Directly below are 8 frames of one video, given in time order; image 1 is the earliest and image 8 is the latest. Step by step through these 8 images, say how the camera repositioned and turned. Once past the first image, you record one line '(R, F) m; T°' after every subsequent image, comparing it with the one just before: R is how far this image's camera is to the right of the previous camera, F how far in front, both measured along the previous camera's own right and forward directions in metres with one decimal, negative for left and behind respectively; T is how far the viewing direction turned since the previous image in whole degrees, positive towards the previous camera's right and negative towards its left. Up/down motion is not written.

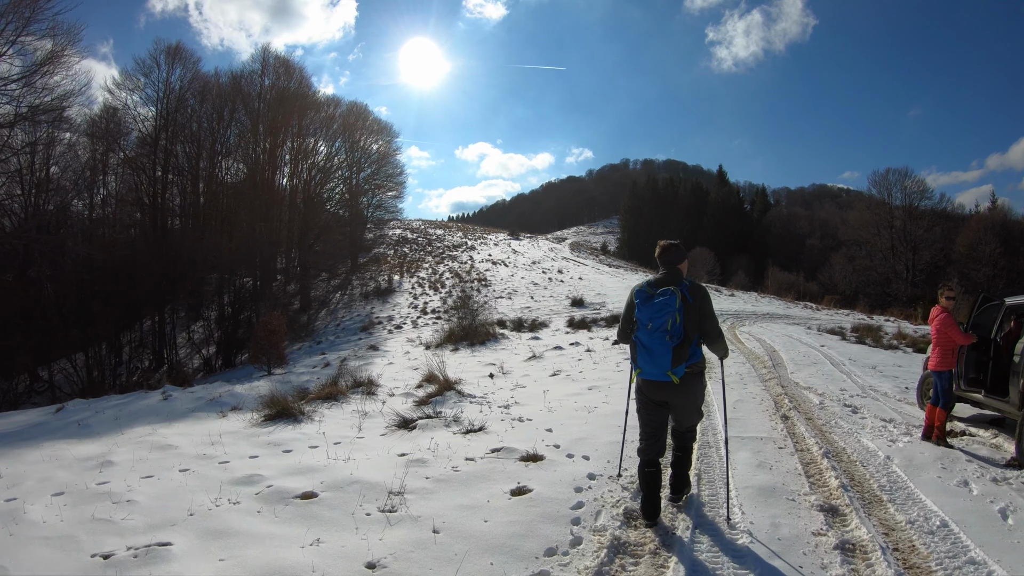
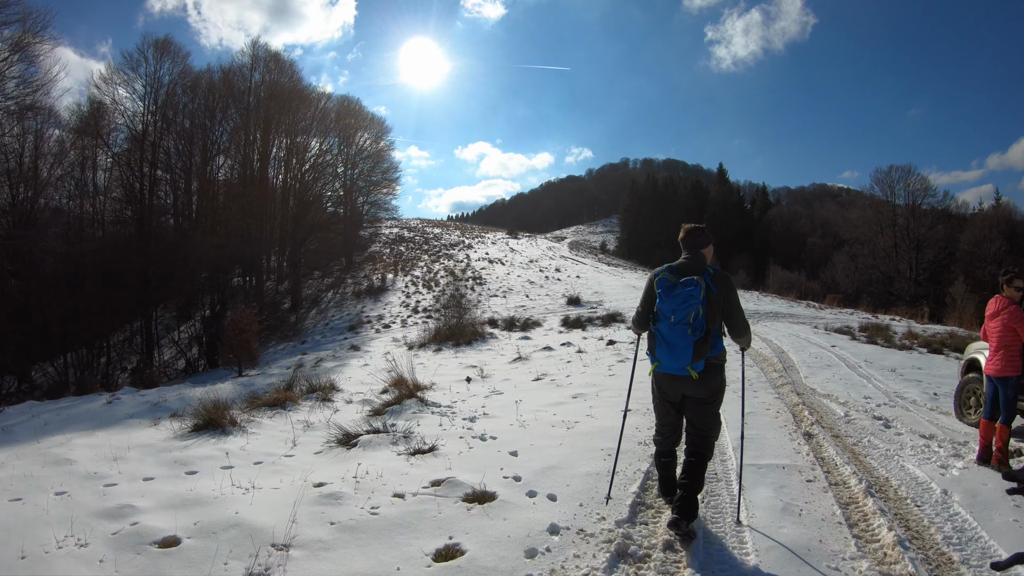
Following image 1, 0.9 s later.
(+0.3, +0.9) m; 0°
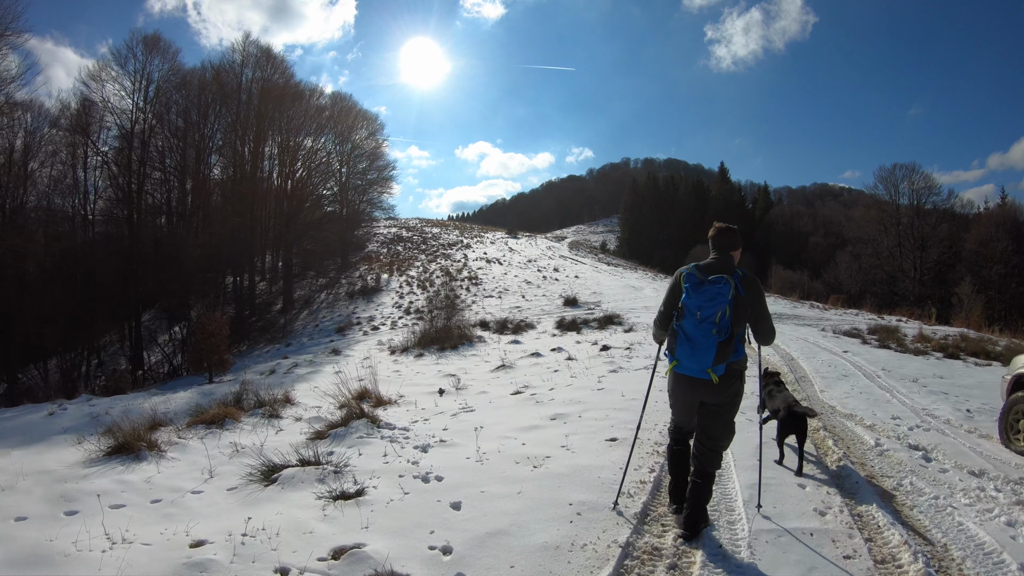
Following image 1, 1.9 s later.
(+0.3, +0.8) m; 0°
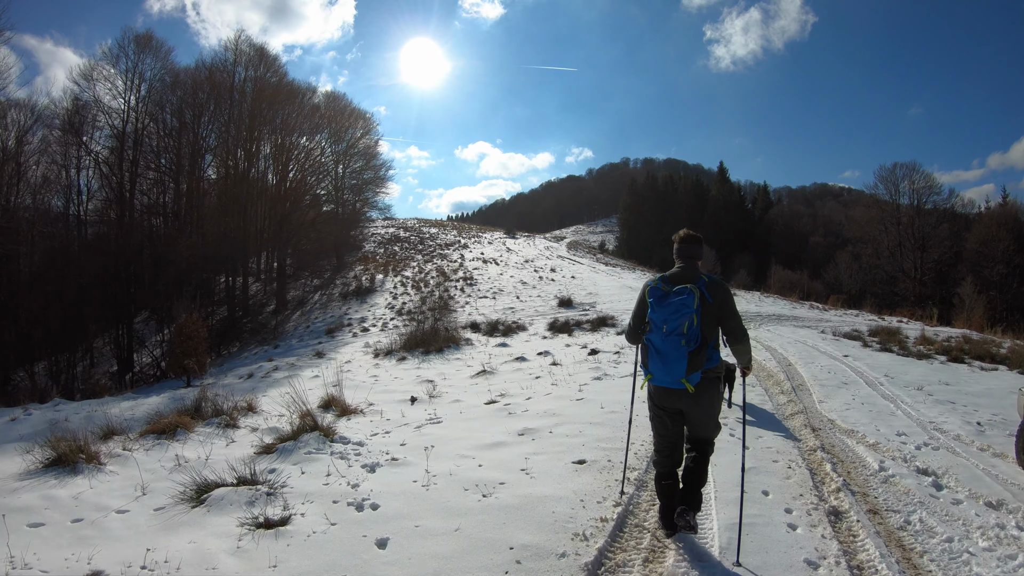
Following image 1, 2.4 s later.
(+0.3, +0.5) m; 0°
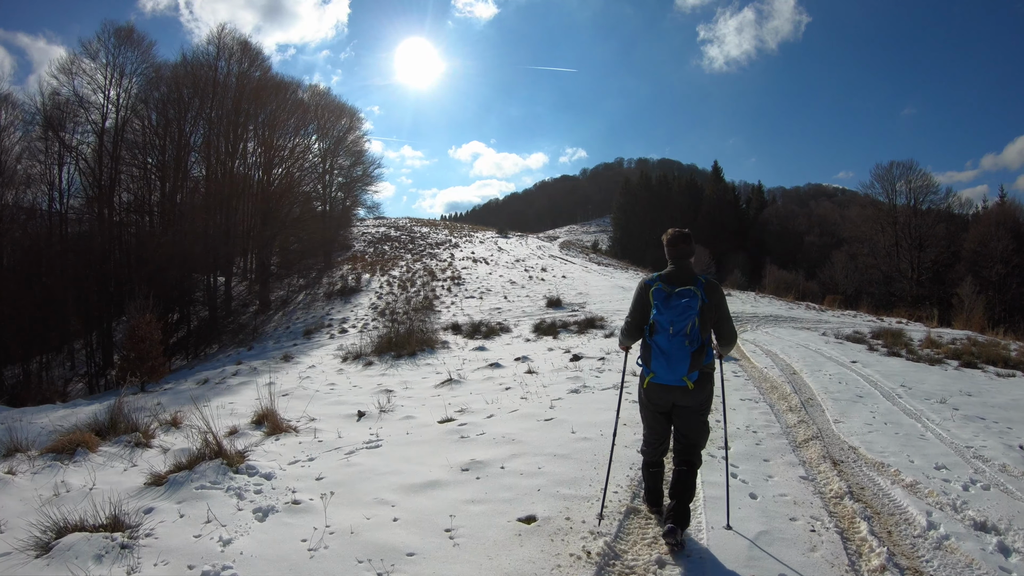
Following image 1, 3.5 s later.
(+0.4, +1.0) m; +1°
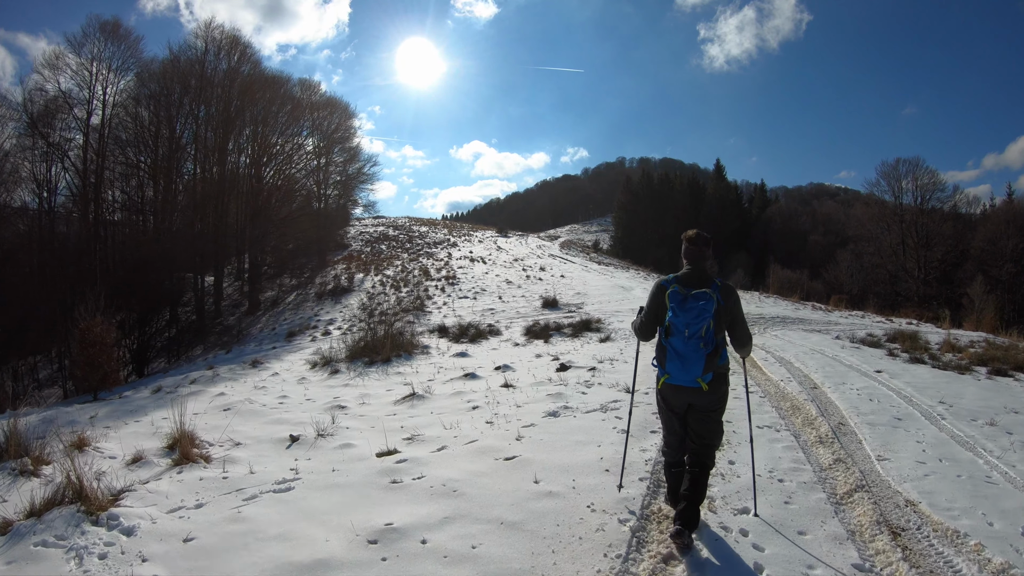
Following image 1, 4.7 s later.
(+0.4, +1.0) m; 0°
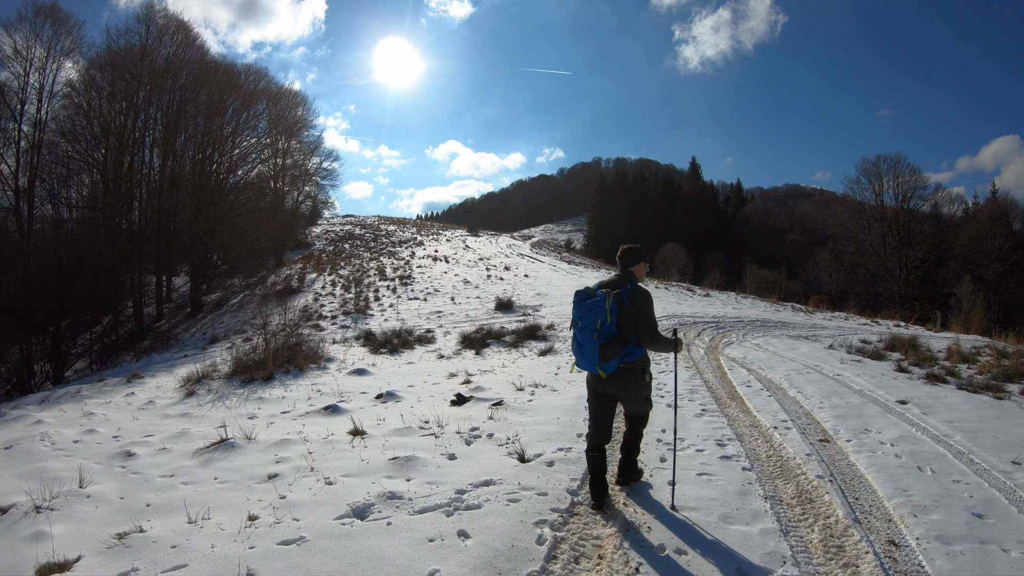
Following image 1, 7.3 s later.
(+1.2, +2.3) m; +2°
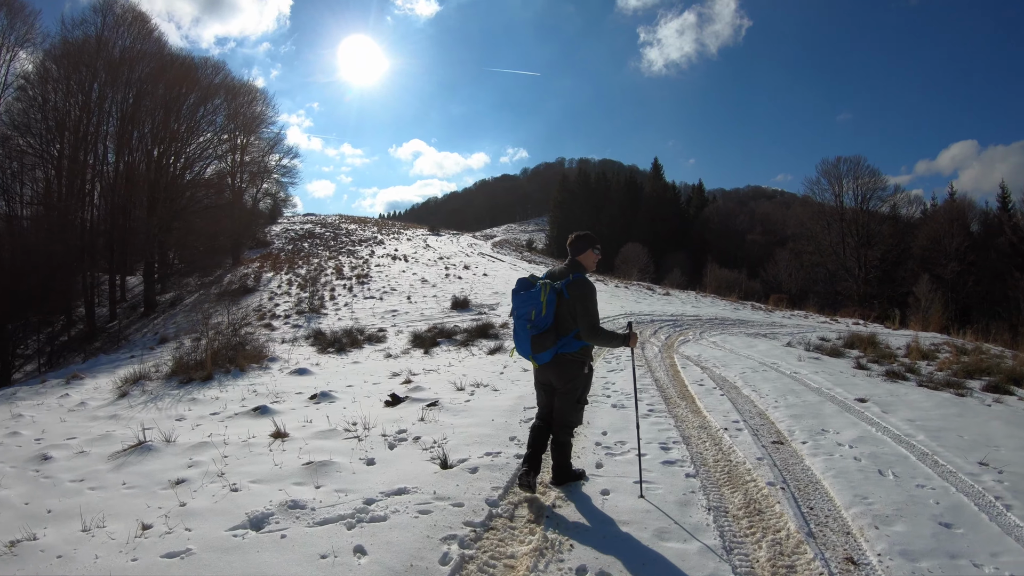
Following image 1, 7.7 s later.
(+0.4, +0.4) m; +3°
